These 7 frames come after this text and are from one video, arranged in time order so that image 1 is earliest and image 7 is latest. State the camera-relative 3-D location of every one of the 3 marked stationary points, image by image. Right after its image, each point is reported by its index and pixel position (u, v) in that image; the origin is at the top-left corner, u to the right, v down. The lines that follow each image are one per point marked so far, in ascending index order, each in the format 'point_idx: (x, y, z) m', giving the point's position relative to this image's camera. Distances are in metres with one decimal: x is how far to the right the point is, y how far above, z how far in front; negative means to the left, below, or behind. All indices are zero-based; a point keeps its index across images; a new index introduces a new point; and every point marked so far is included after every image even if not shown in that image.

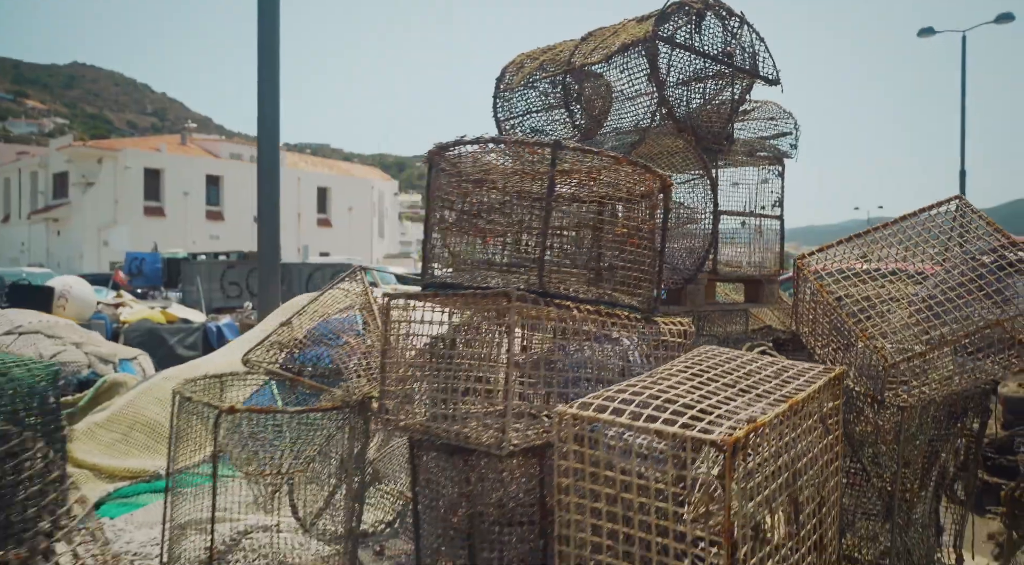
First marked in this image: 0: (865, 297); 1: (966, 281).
0: (+1.6, -0.1, +3.5) m
1: (+2.0, 0.0, +3.4) m
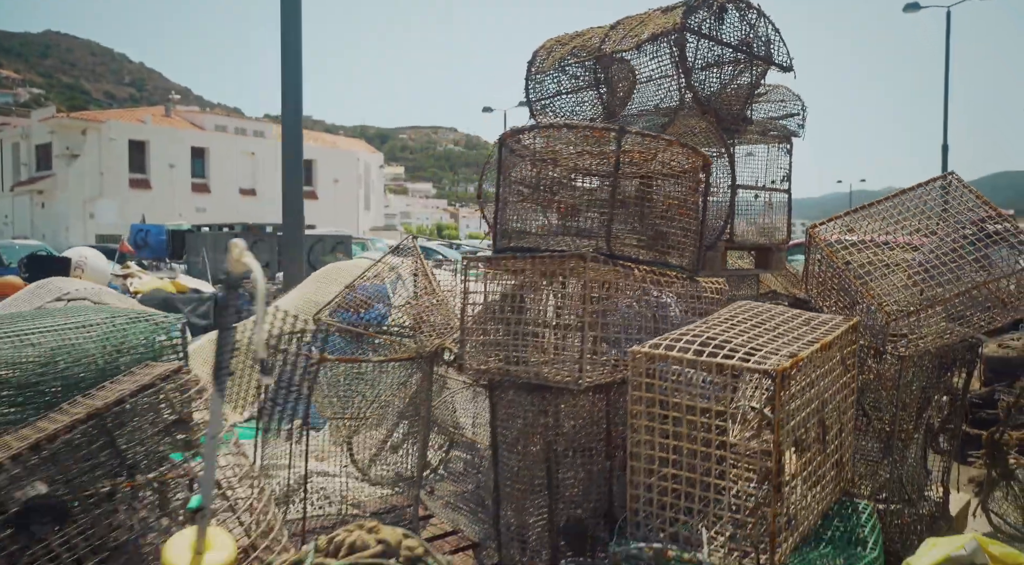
0: (+1.9, +0.1, +3.9) m
1: (+2.3, +0.2, +3.8) m
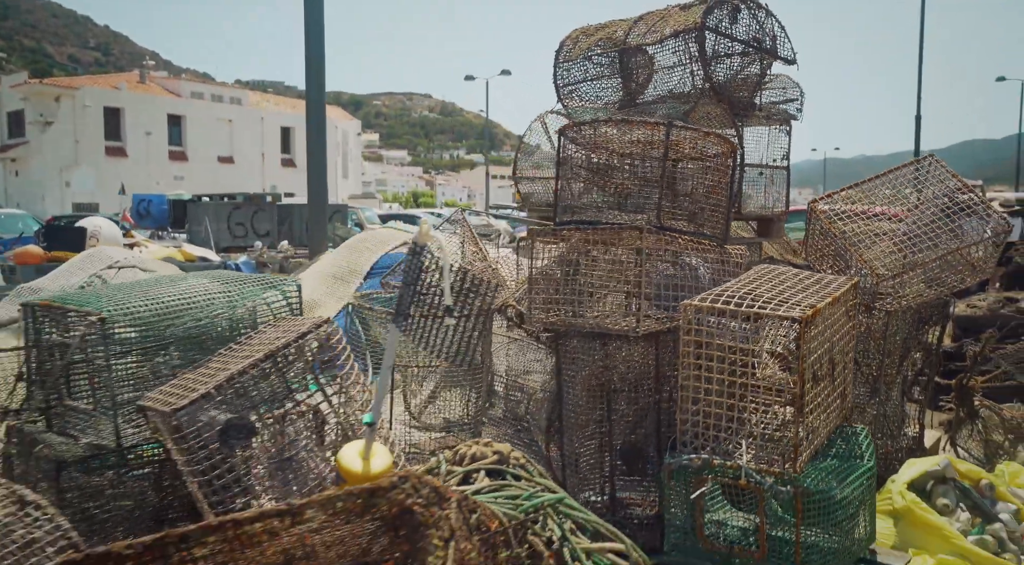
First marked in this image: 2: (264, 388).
0: (+2.1, +0.3, +4.6) m
1: (+2.5, +0.4, +4.5) m
2: (-0.9, -0.4, +2.8) m
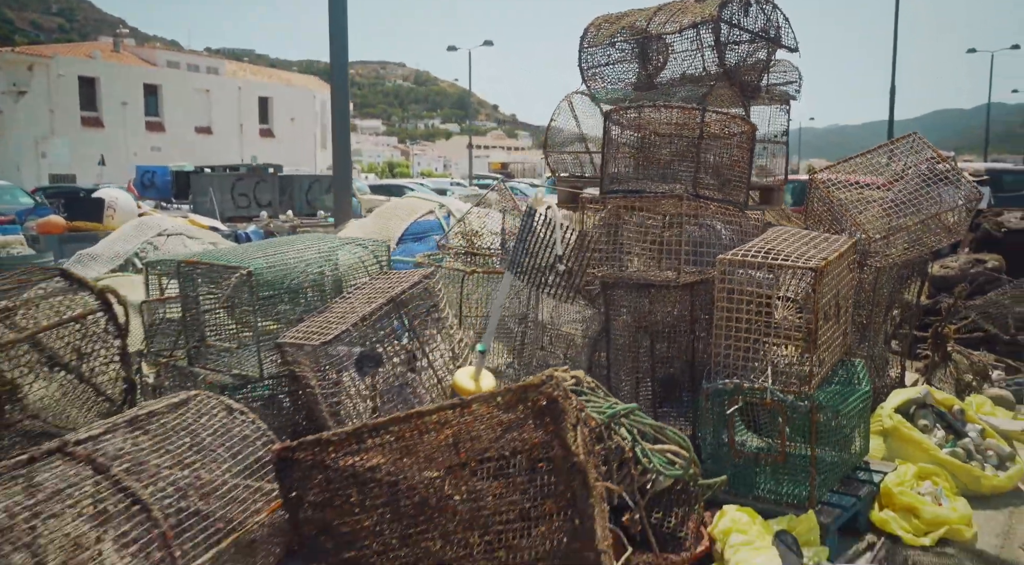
0: (+2.4, +0.6, +5.3) m
1: (+2.8, +0.6, +5.2) m
2: (-0.6, -0.2, +3.5) m
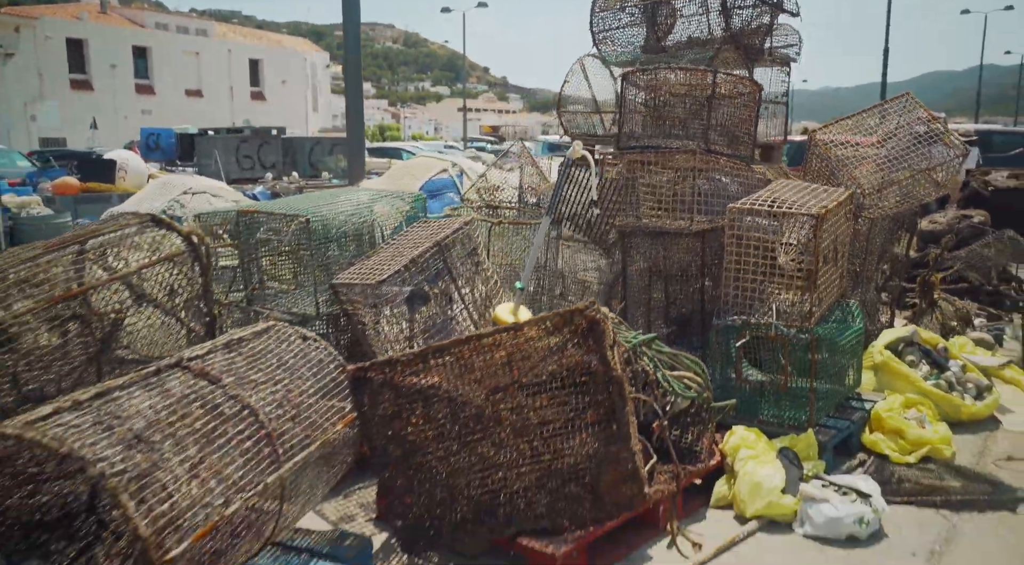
0: (+2.5, +0.9, +5.6) m
1: (+2.9, +1.0, +5.6) m
2: (-0.4, +0.1, +3.8) m
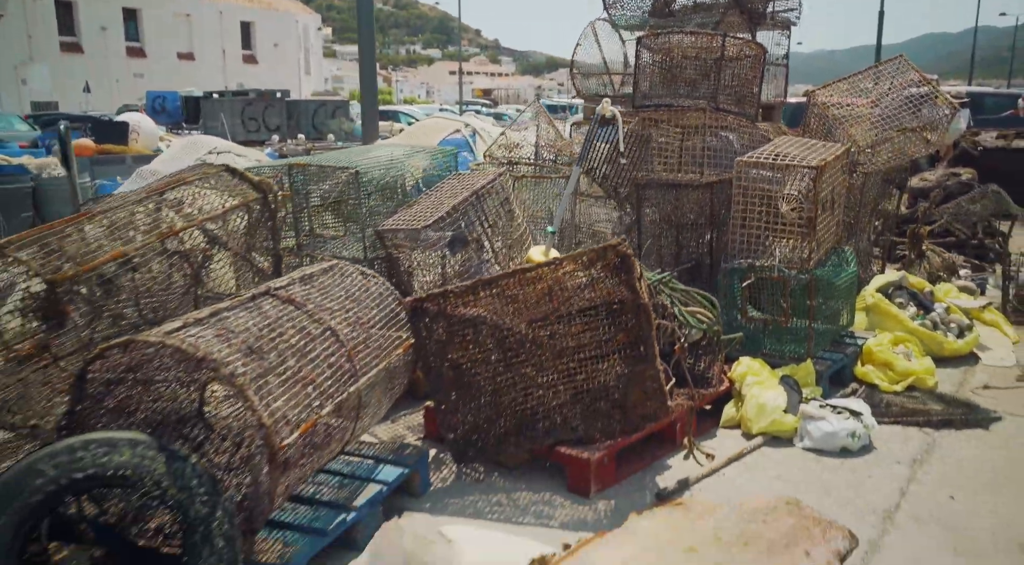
0: (+2.7, +1.3, +6.0) m
1: (+3.1, +1.4, +5.9) m
2: (-0.3, +0.4, +4.2) m
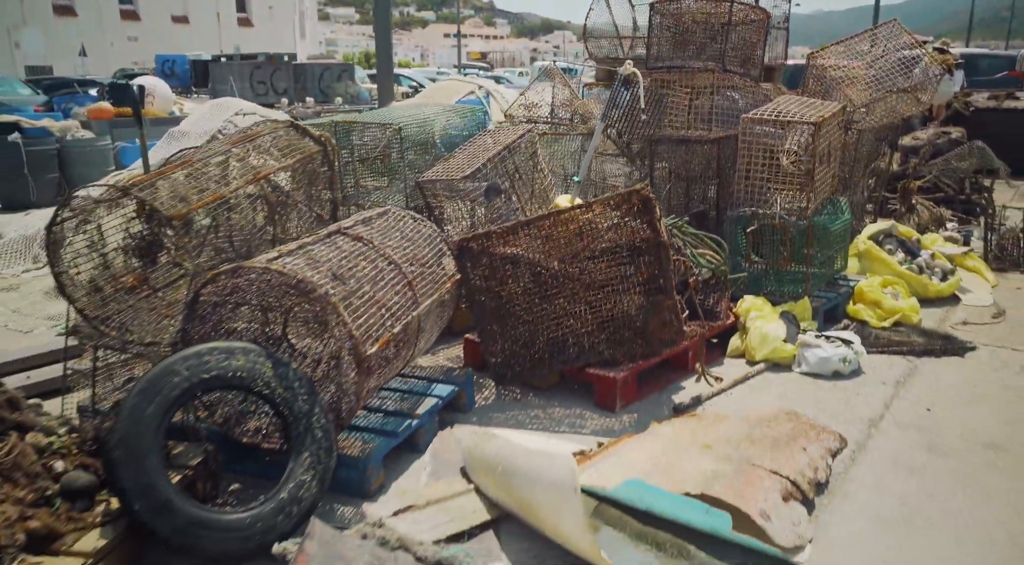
0: (+2.8, +1.8, +6.4) m
1: (+3.2, +1.8, +6.4) m
2: (-0.1, +0.7, +4.7) m
